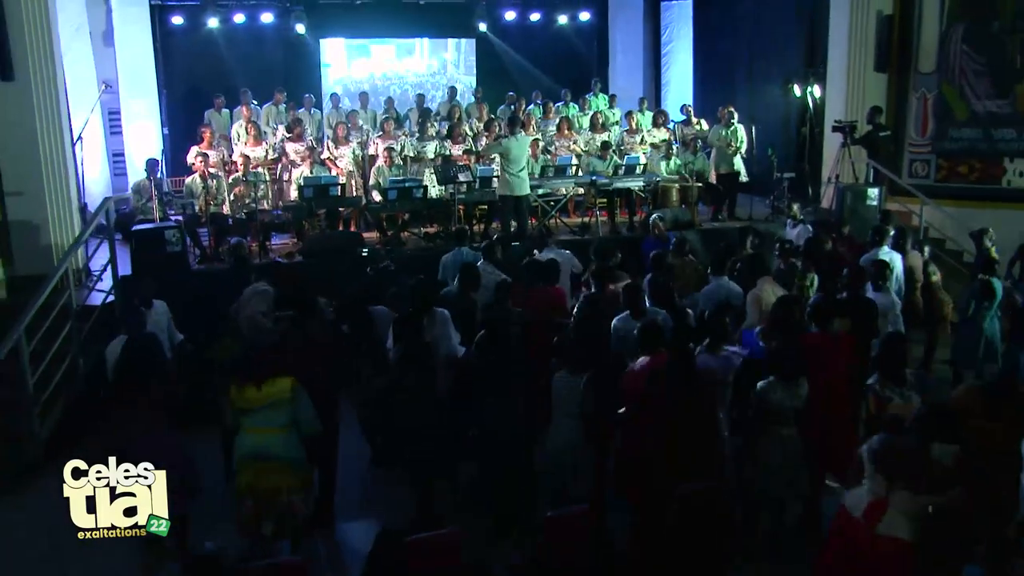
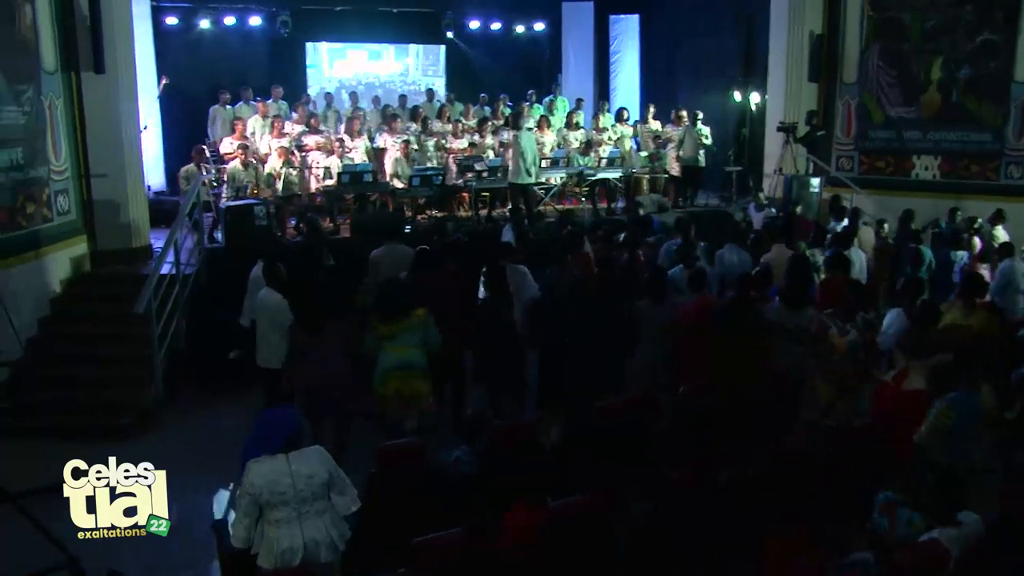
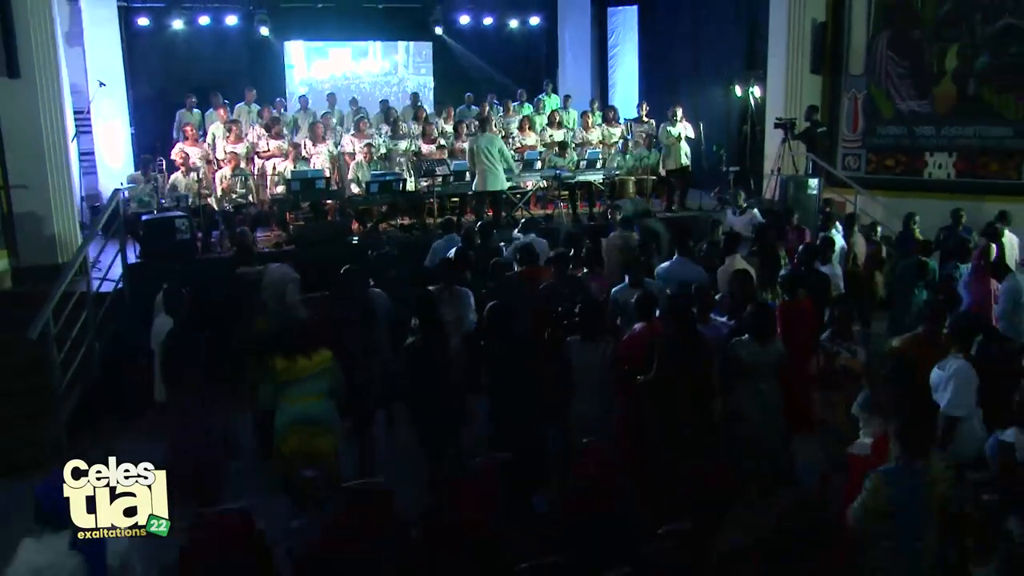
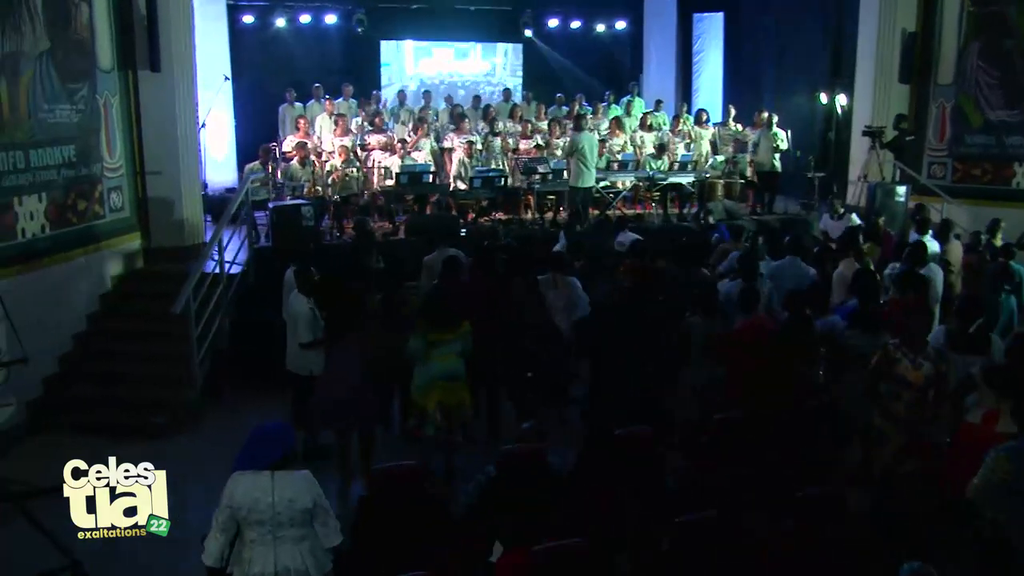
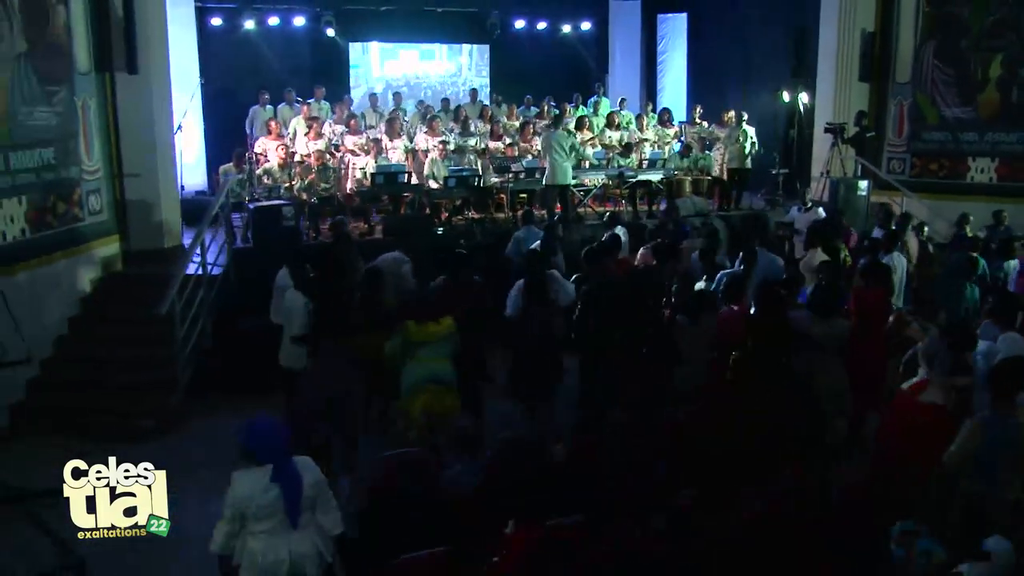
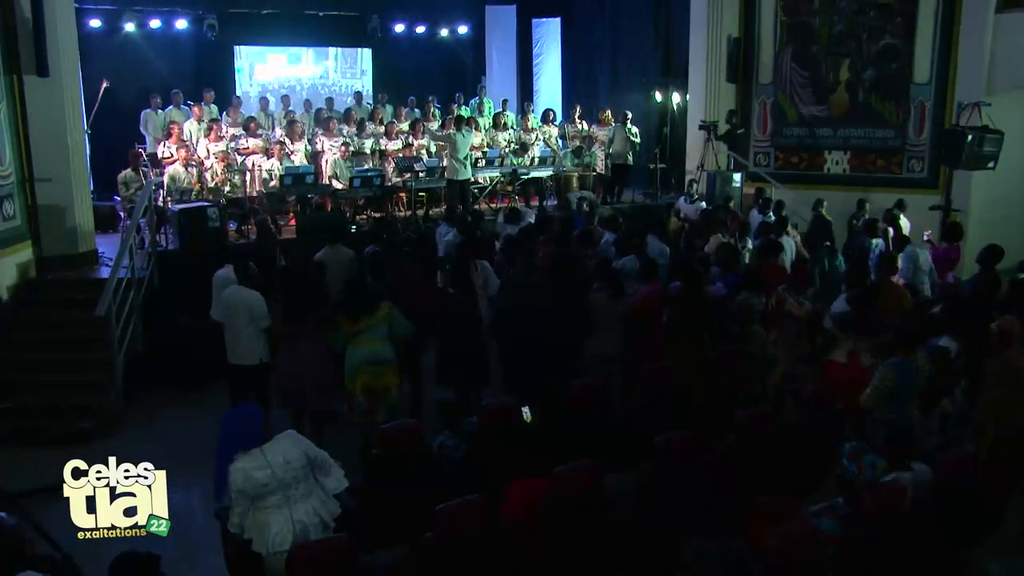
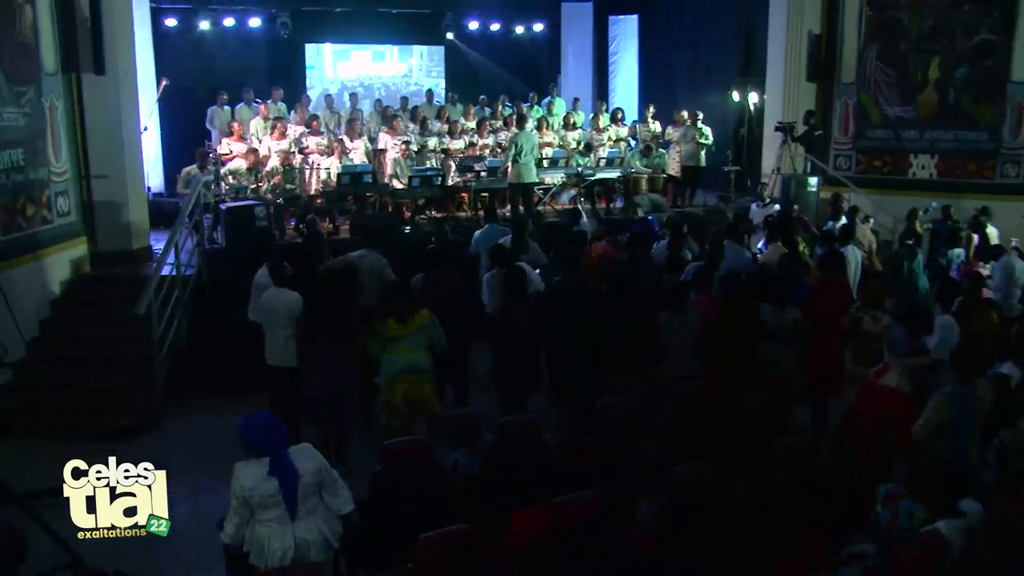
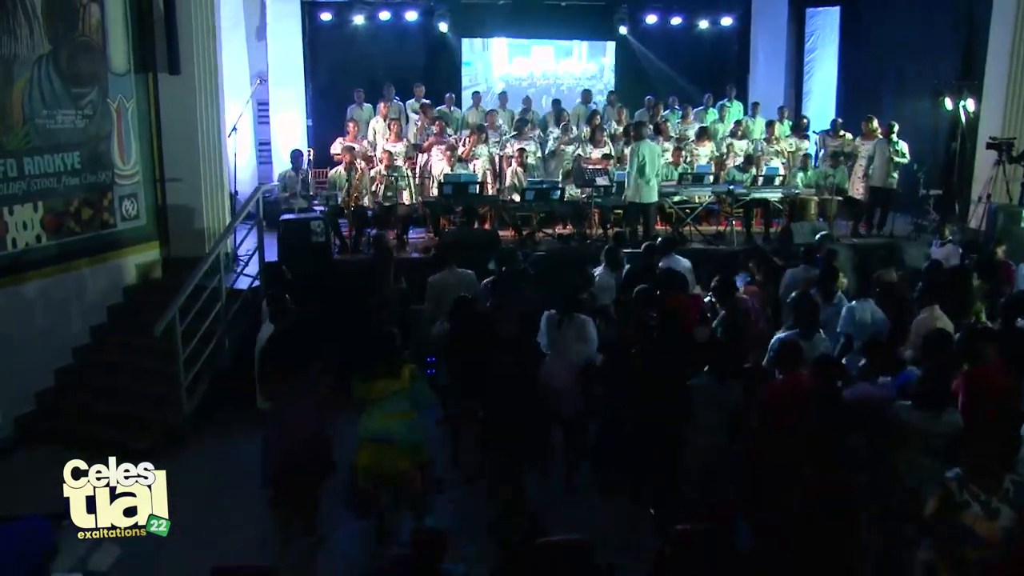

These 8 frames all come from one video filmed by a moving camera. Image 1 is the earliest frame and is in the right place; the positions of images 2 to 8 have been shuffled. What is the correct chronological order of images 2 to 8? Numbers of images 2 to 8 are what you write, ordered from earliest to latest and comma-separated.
3, 5, 7, 6, 2, 4, 8
